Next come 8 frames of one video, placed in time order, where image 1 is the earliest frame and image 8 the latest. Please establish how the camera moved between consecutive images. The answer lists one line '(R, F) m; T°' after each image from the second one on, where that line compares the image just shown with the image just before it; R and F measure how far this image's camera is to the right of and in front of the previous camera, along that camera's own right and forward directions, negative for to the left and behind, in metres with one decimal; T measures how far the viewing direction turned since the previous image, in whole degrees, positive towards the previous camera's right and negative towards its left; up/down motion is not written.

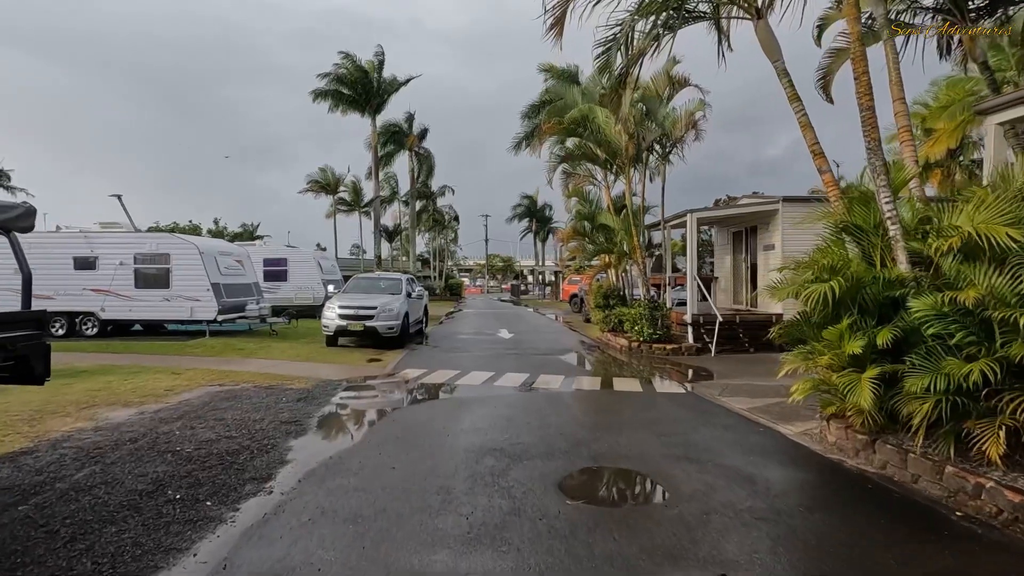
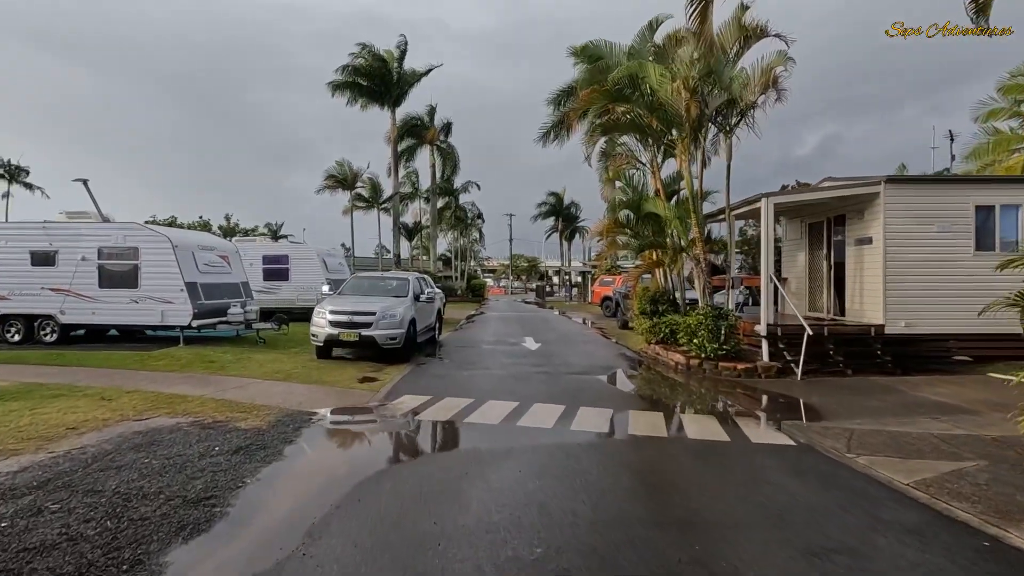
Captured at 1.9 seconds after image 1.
(-0.1, +2.5) m; -3°
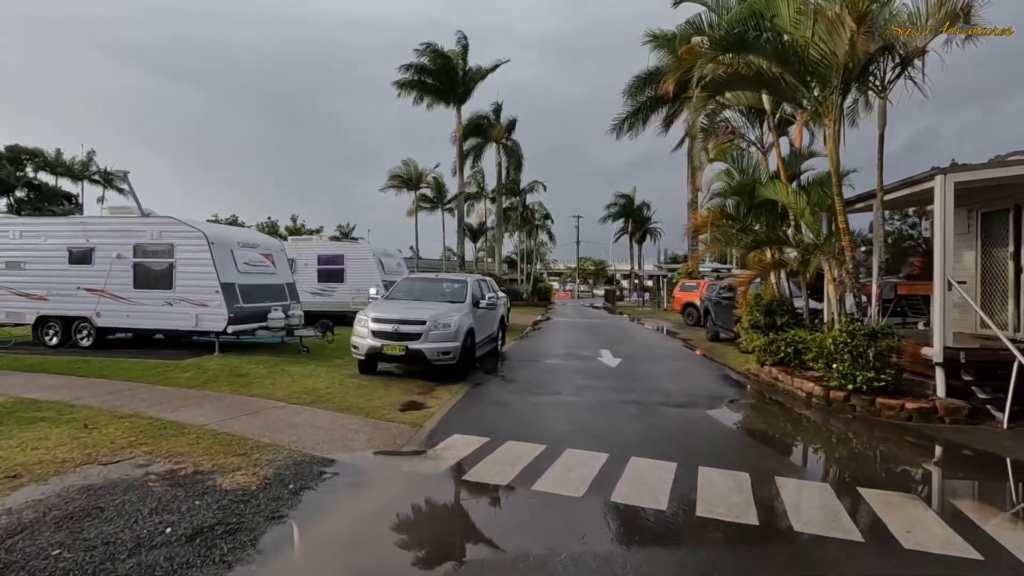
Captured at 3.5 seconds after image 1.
(-0.2, +2.1) m; -7°
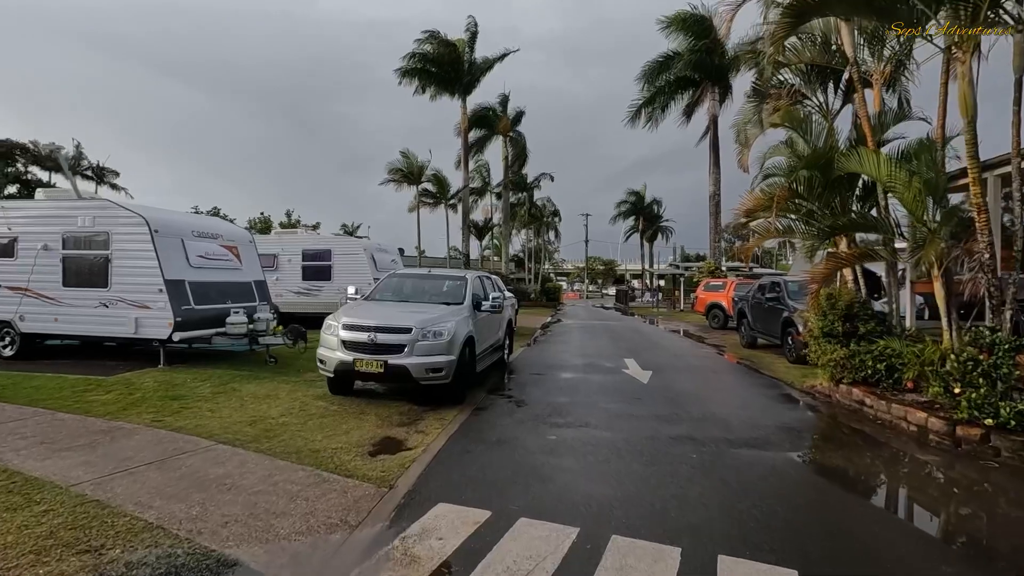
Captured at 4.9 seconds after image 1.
(-0.1, +2.1) m; -1°
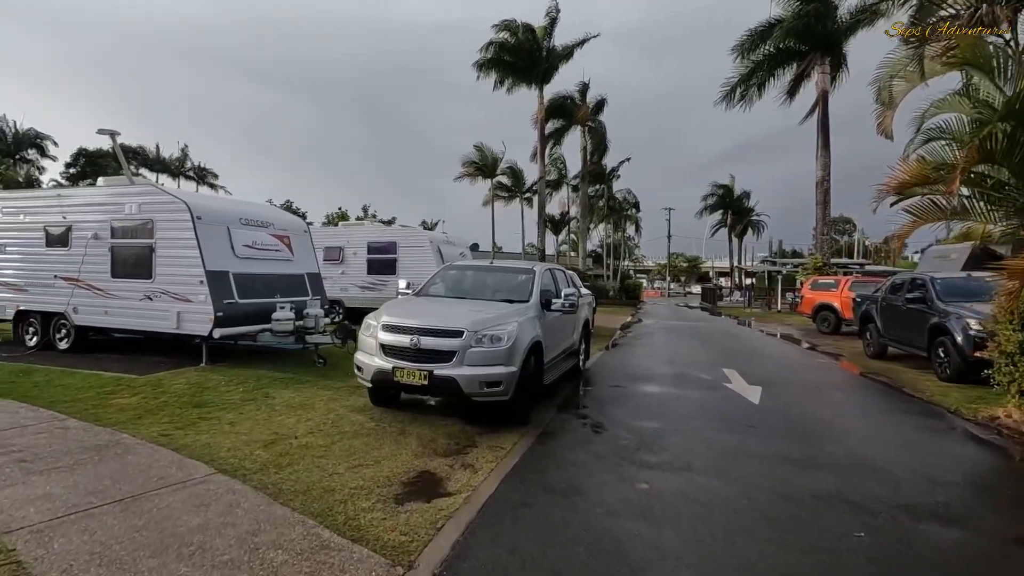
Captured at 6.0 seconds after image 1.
(0.0, +1.5) m; -8°
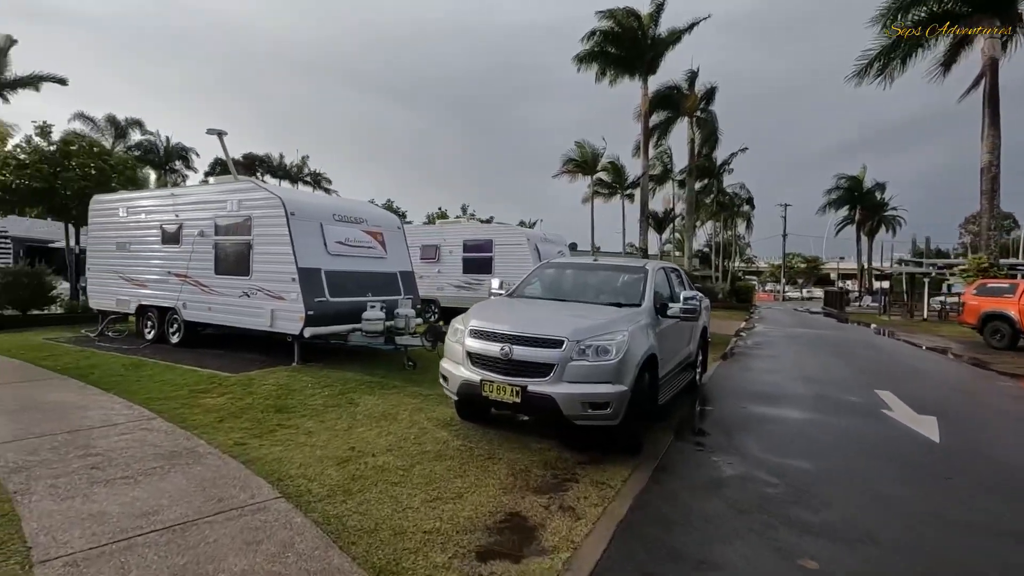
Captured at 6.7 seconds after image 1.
(-0.1, +0.9) m; -10°
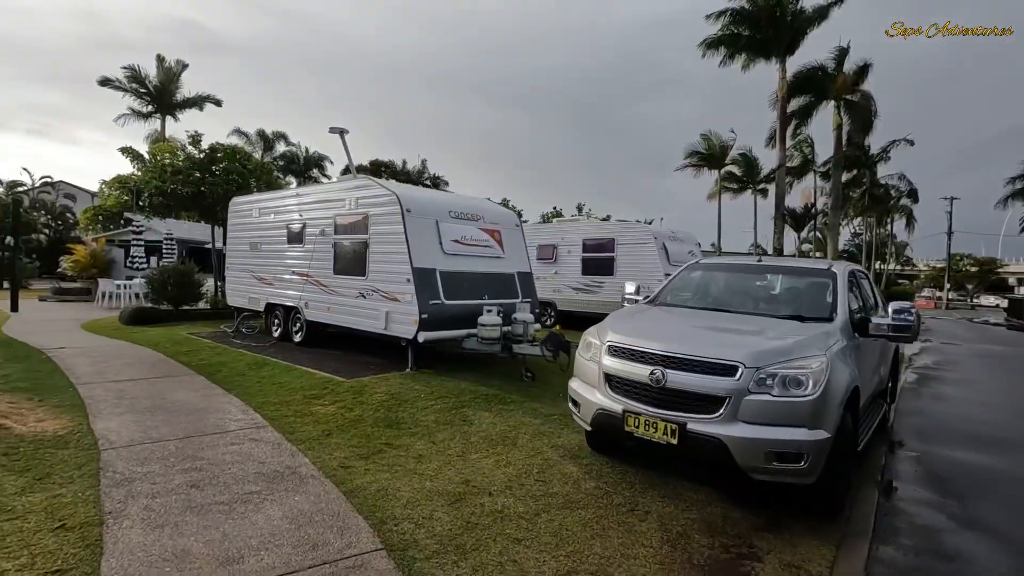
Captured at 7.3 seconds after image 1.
(-0.3, +0.9) m; -12°
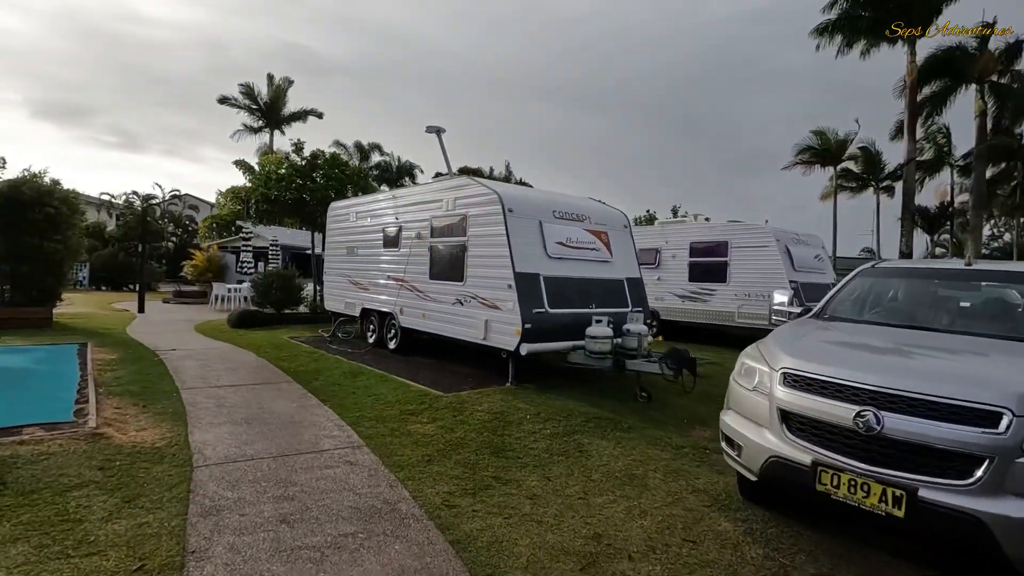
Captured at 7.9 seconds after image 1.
(-0.4, +0.8) m; -9°
